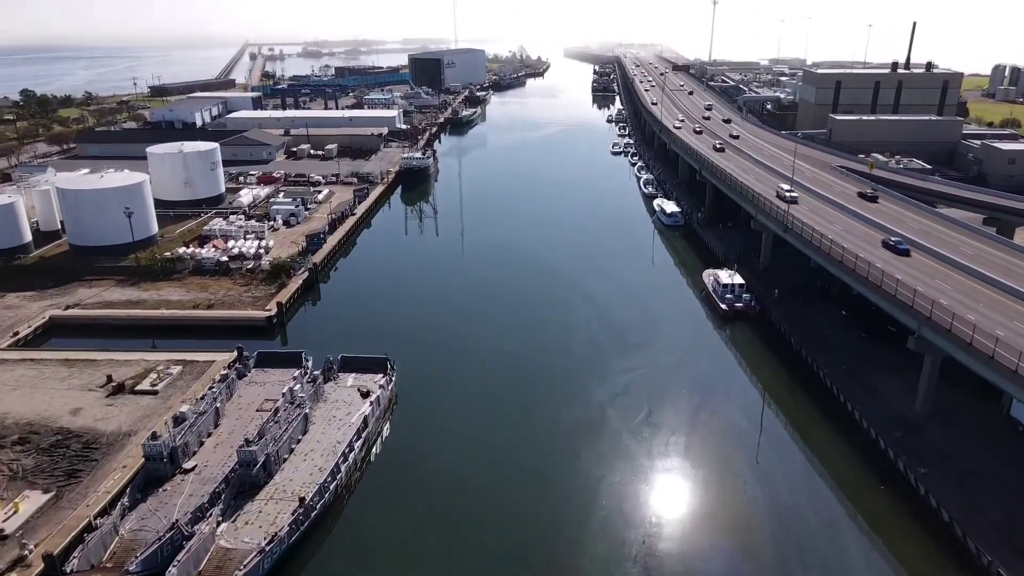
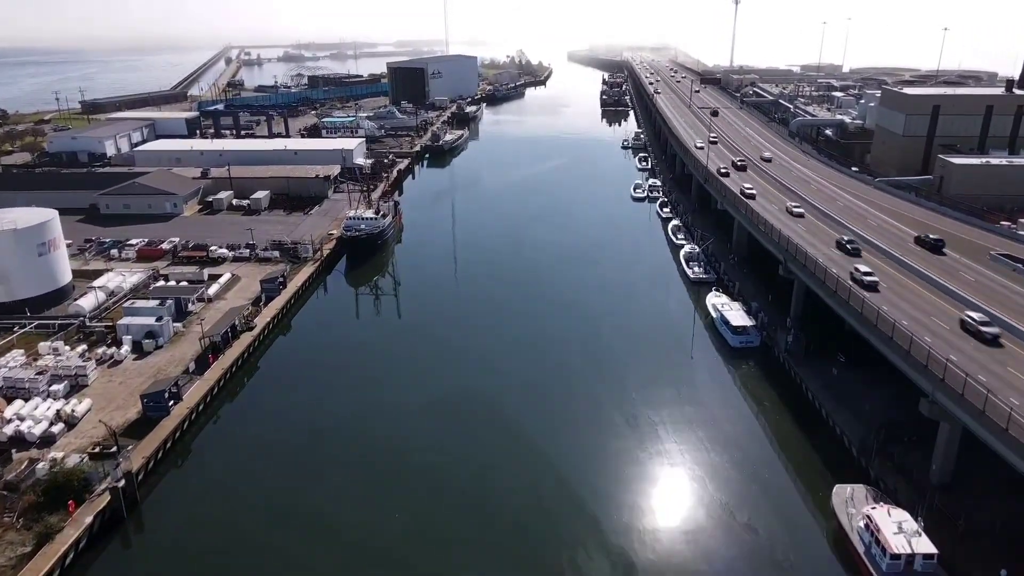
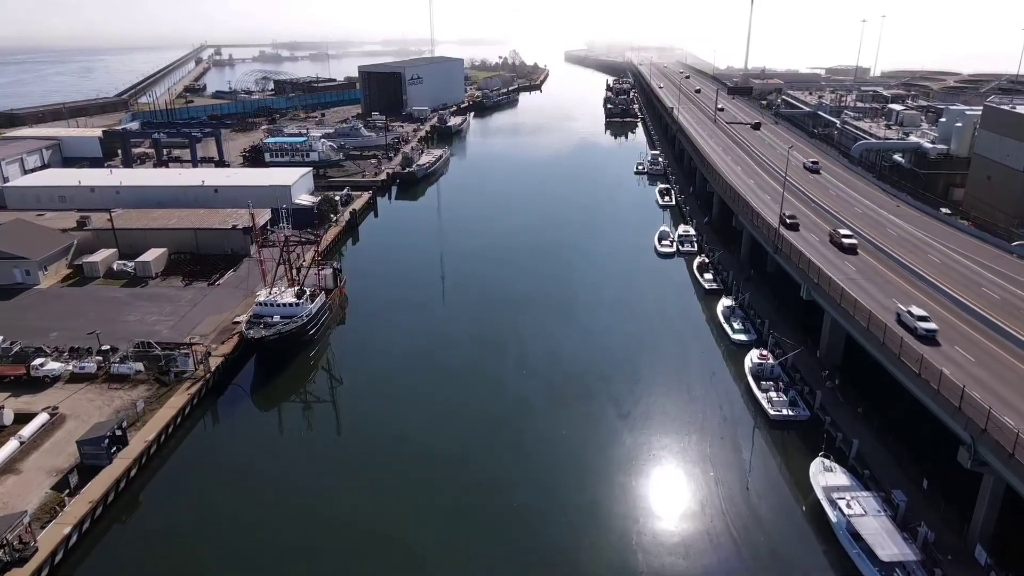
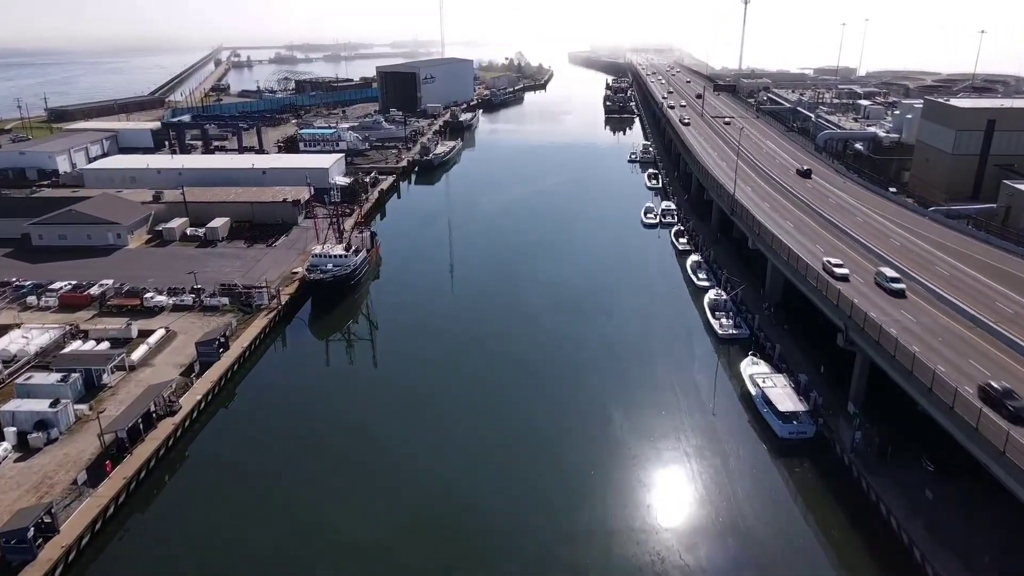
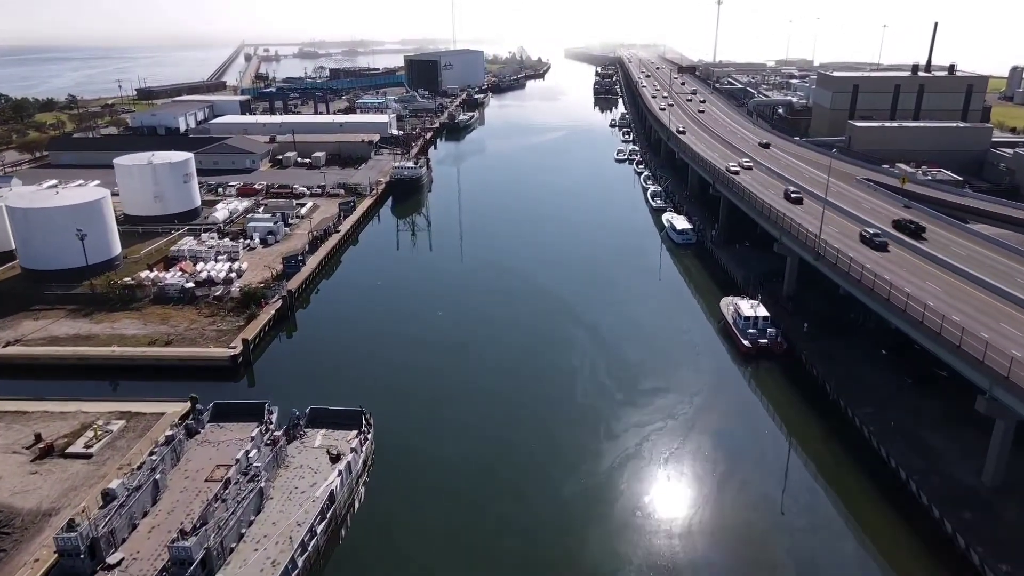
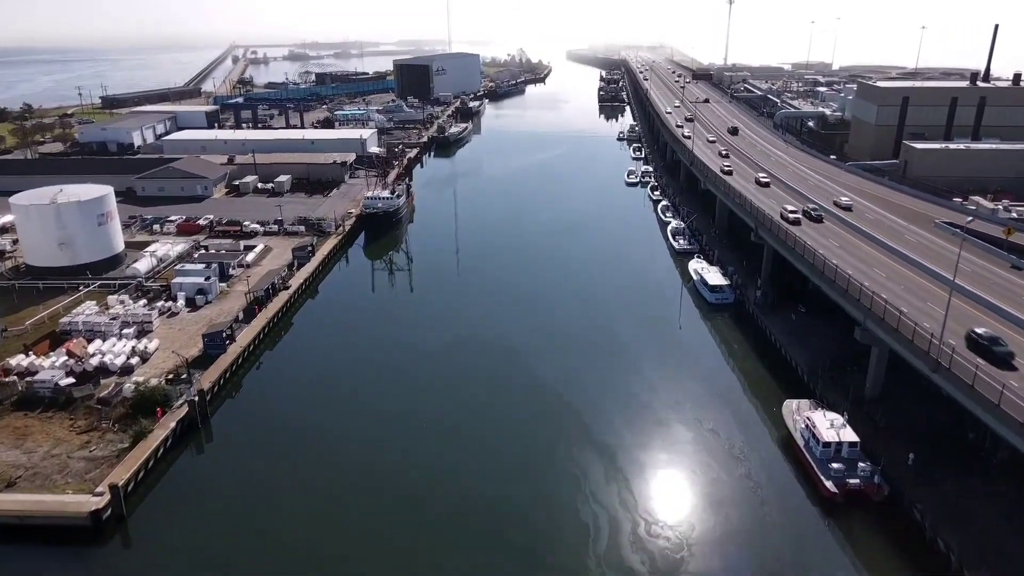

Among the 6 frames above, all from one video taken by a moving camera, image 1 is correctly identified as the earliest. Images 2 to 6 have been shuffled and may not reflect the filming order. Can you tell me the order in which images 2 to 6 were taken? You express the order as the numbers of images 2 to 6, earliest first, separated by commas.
5, 6, 2, 4, 3
